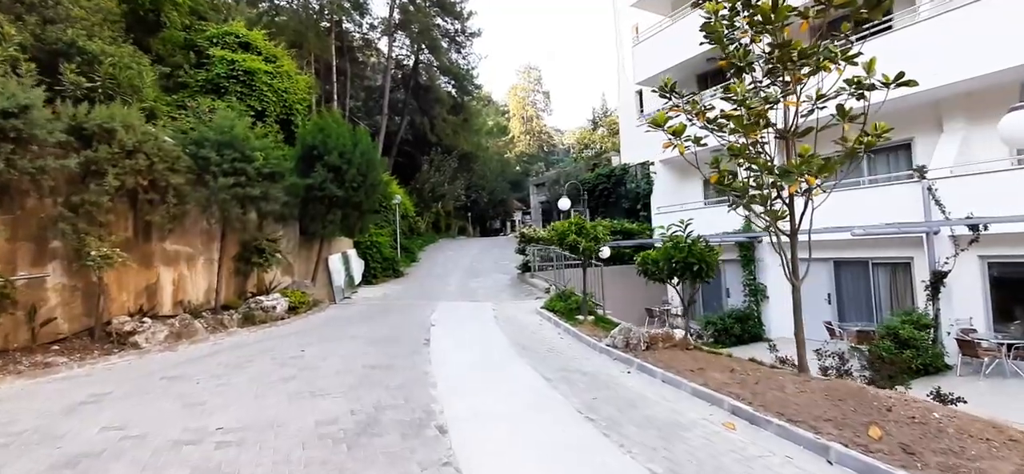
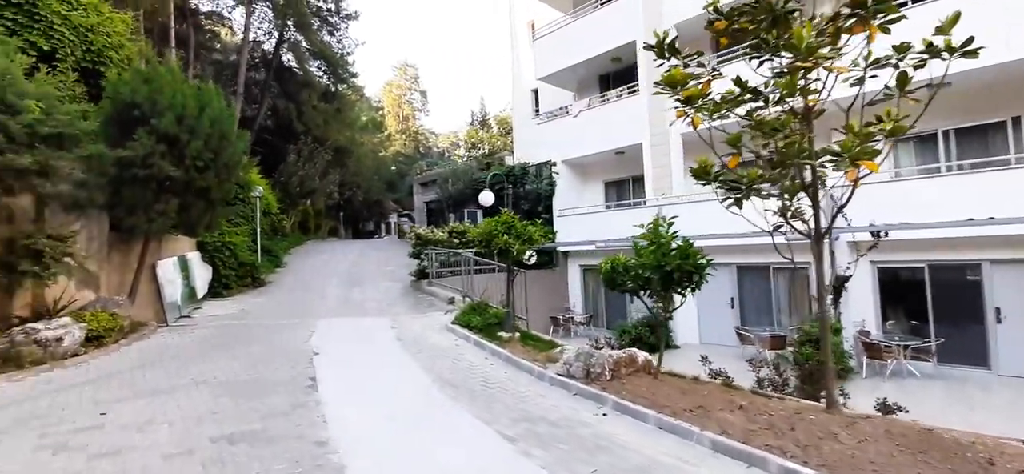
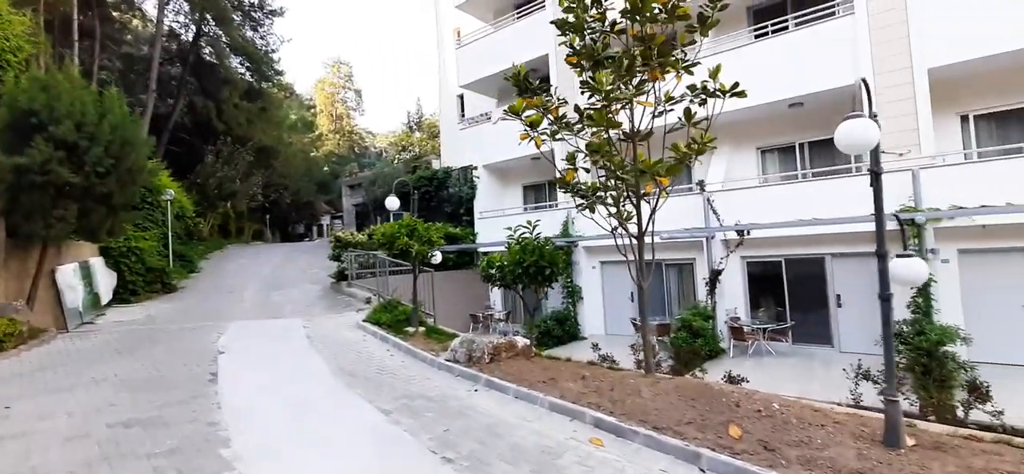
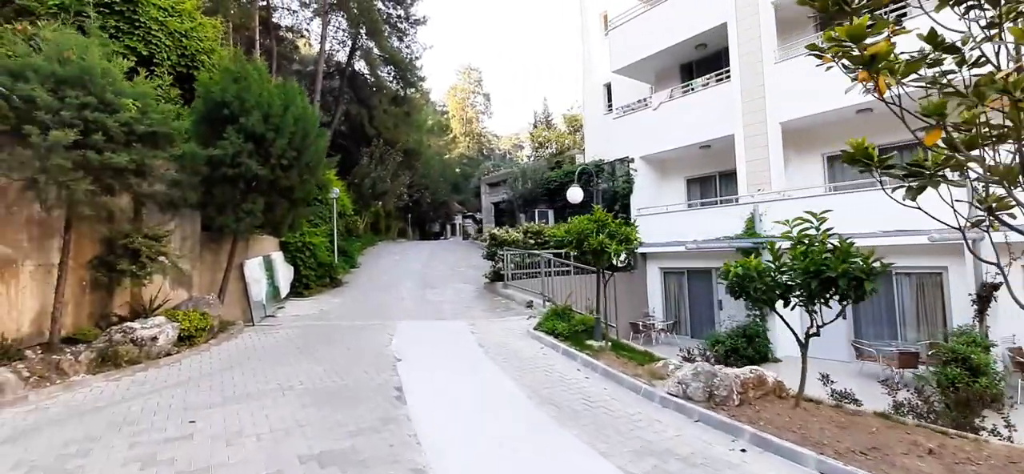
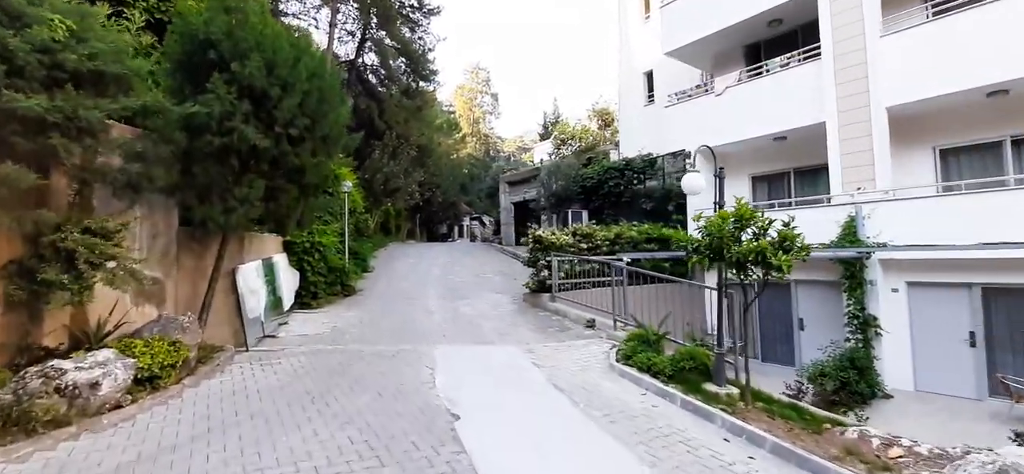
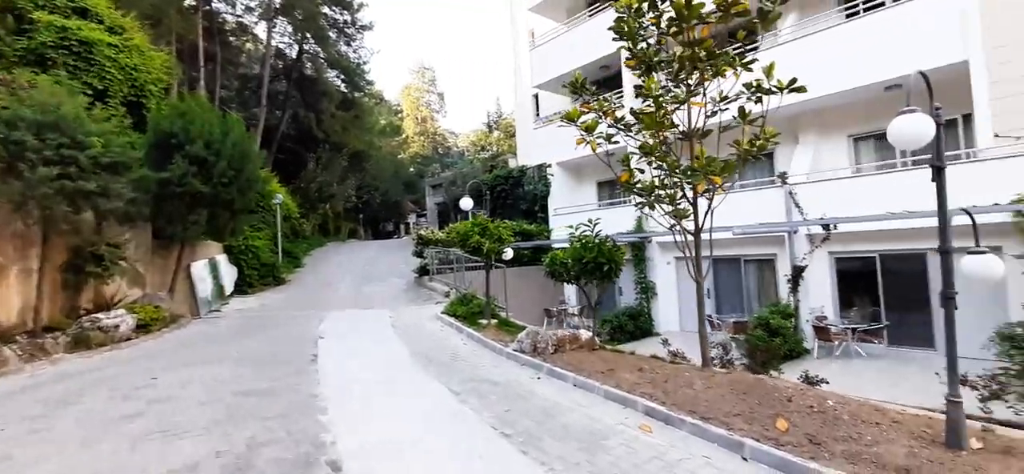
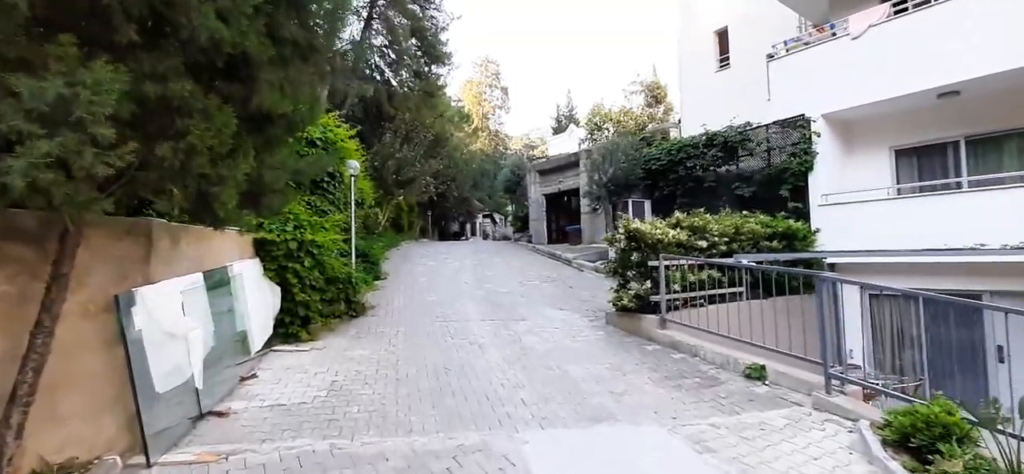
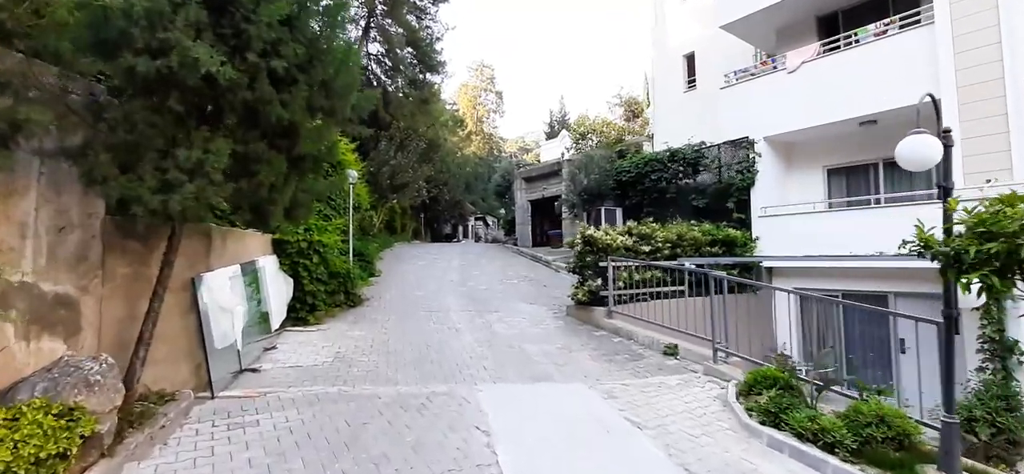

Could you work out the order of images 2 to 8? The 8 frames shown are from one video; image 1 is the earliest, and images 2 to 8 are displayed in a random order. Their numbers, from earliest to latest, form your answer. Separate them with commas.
6, 3, 2, 4, 5, 8, 7
